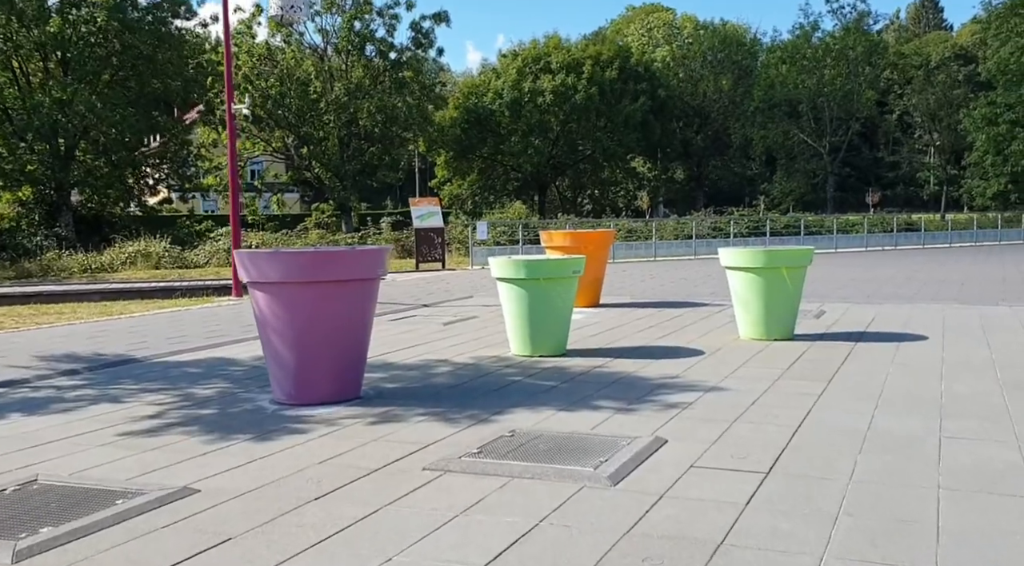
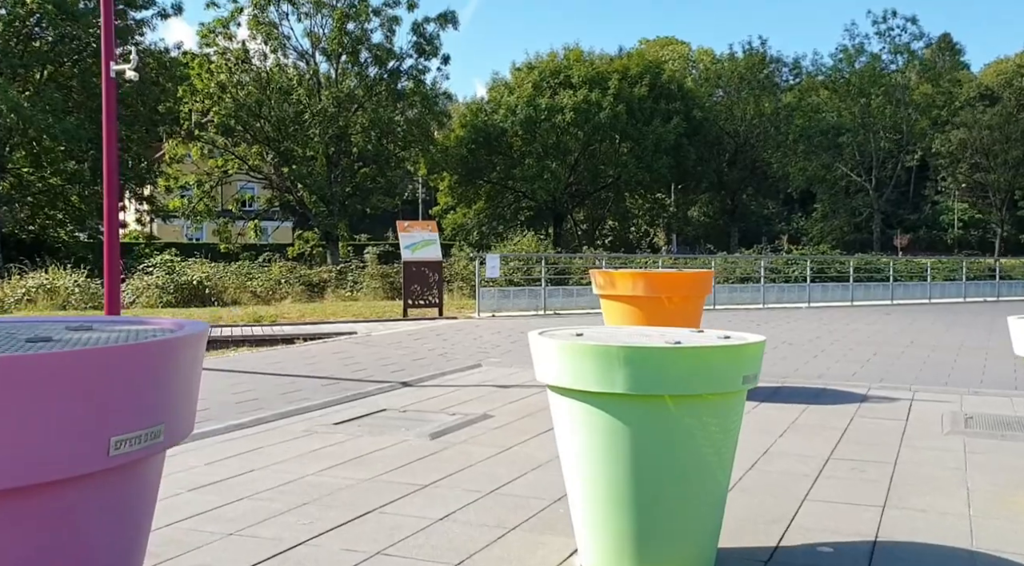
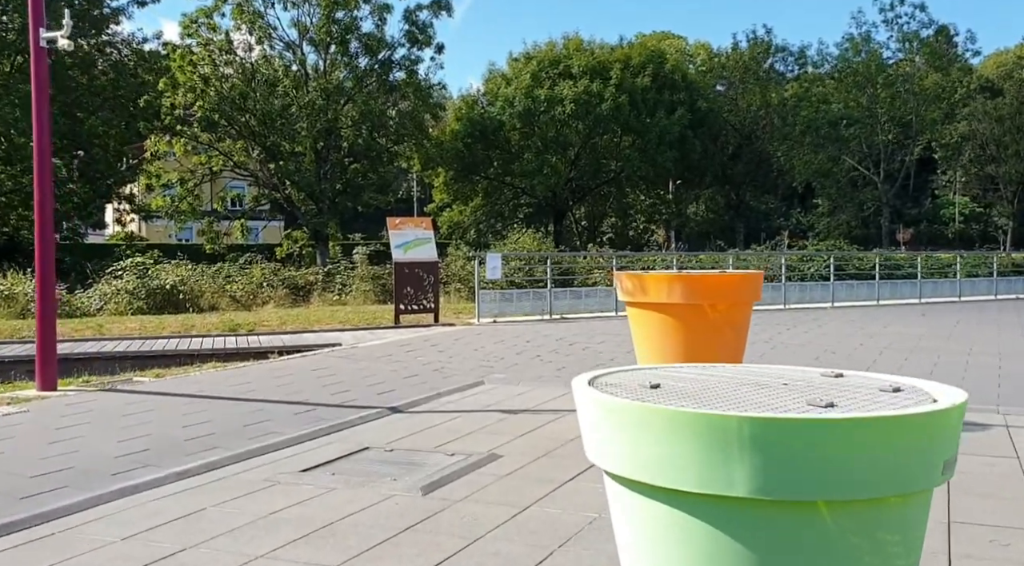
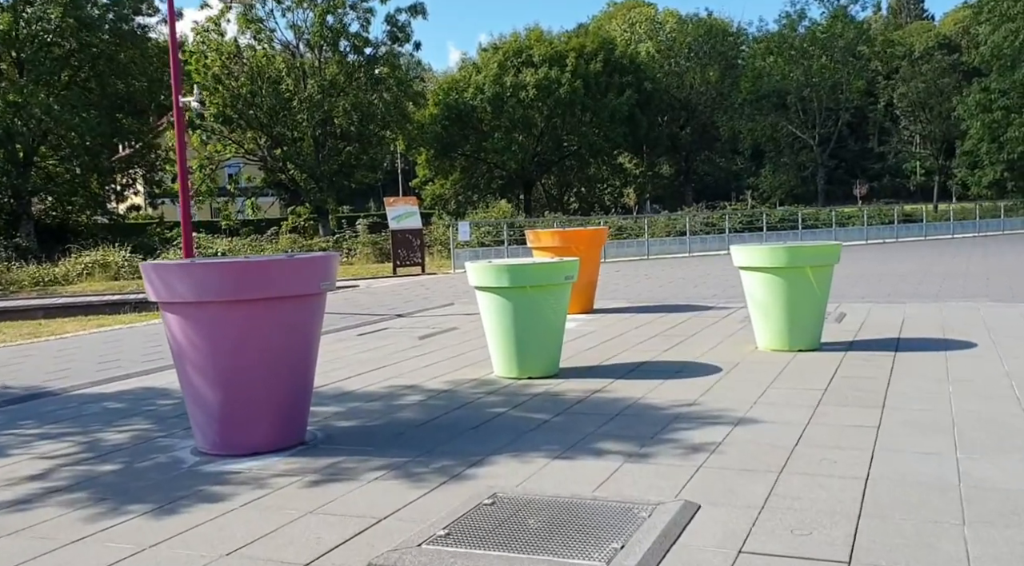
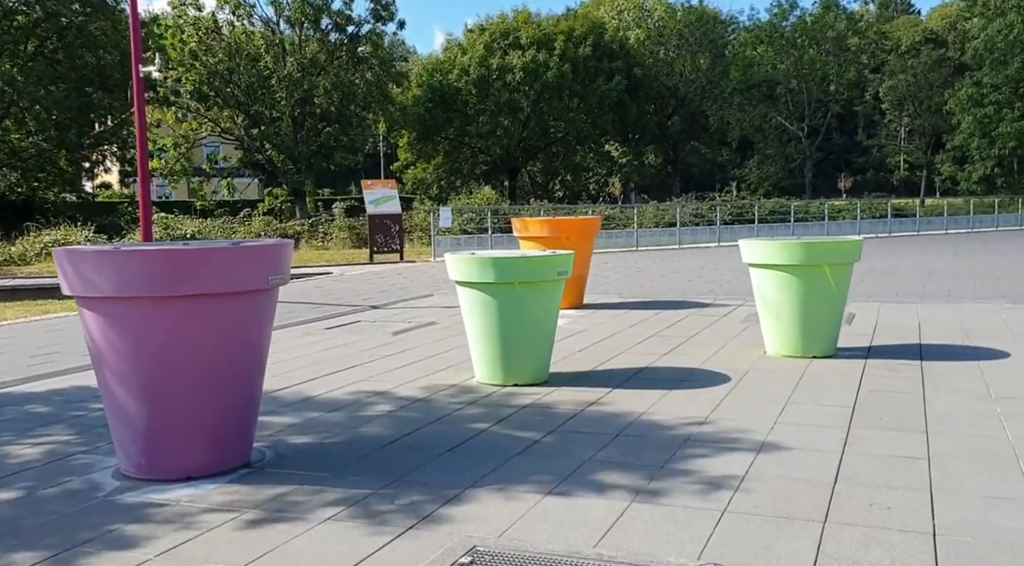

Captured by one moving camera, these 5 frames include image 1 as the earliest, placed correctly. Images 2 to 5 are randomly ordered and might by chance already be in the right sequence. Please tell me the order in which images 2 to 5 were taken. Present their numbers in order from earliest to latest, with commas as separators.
4, 5, 2, 3
